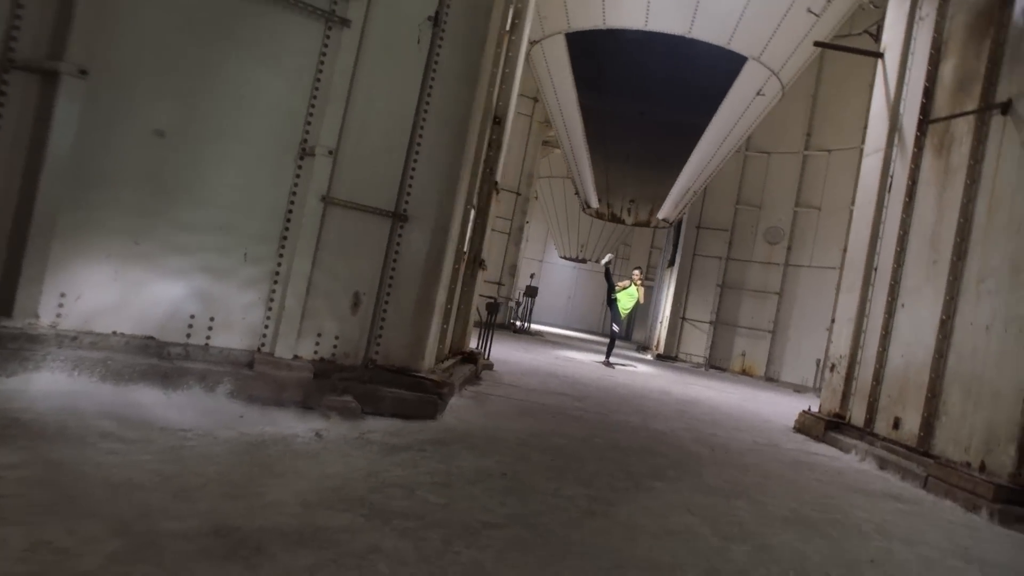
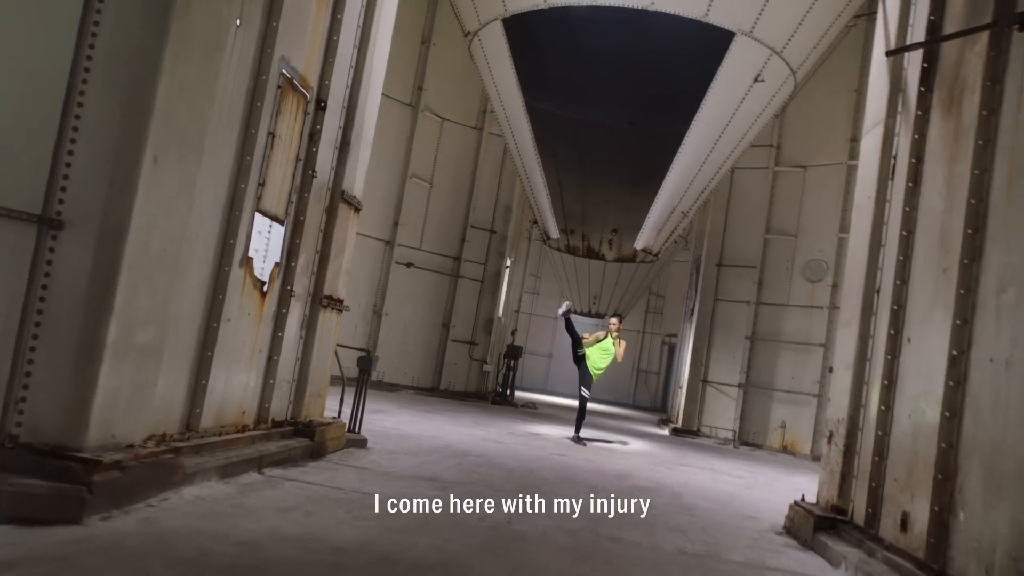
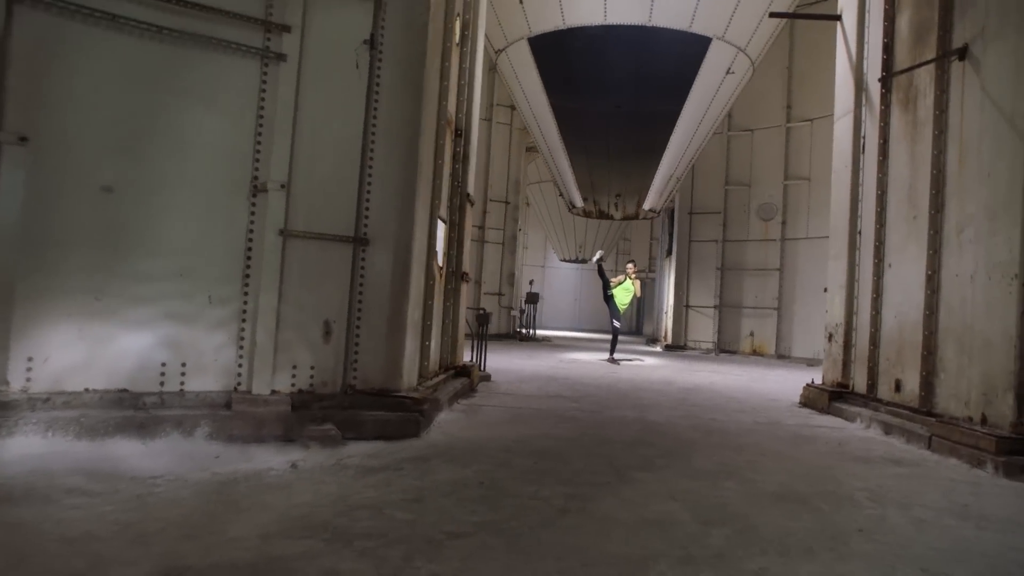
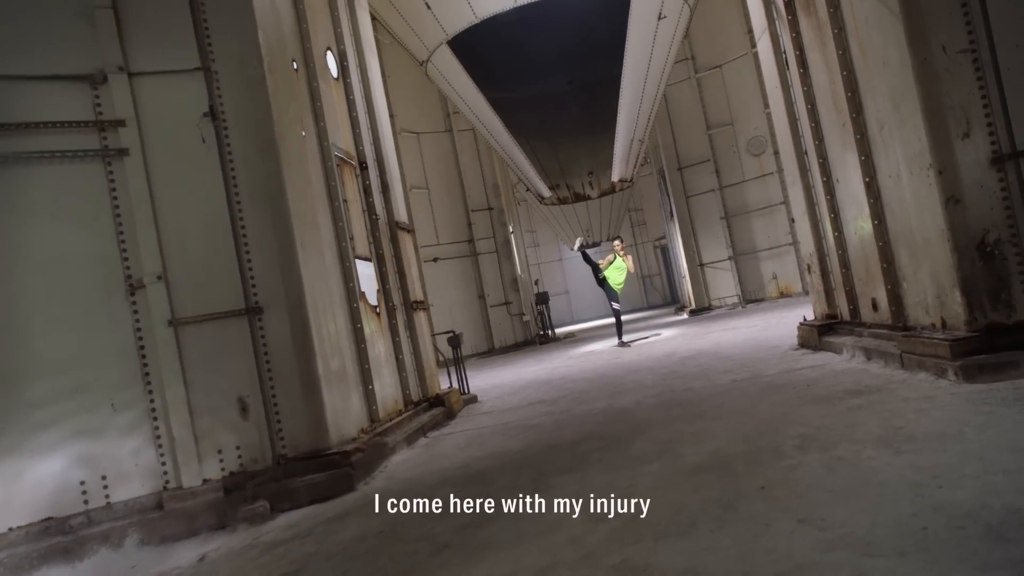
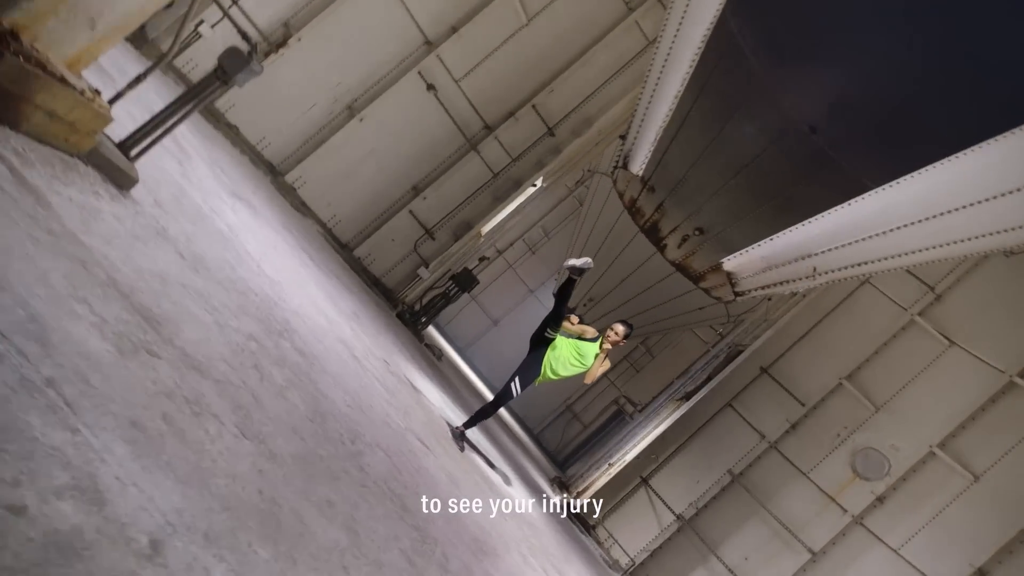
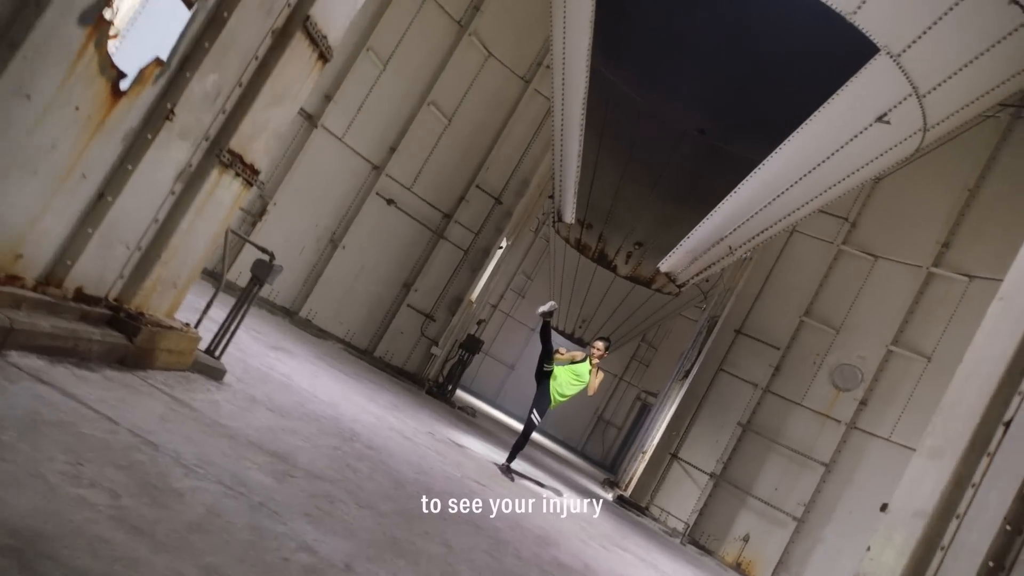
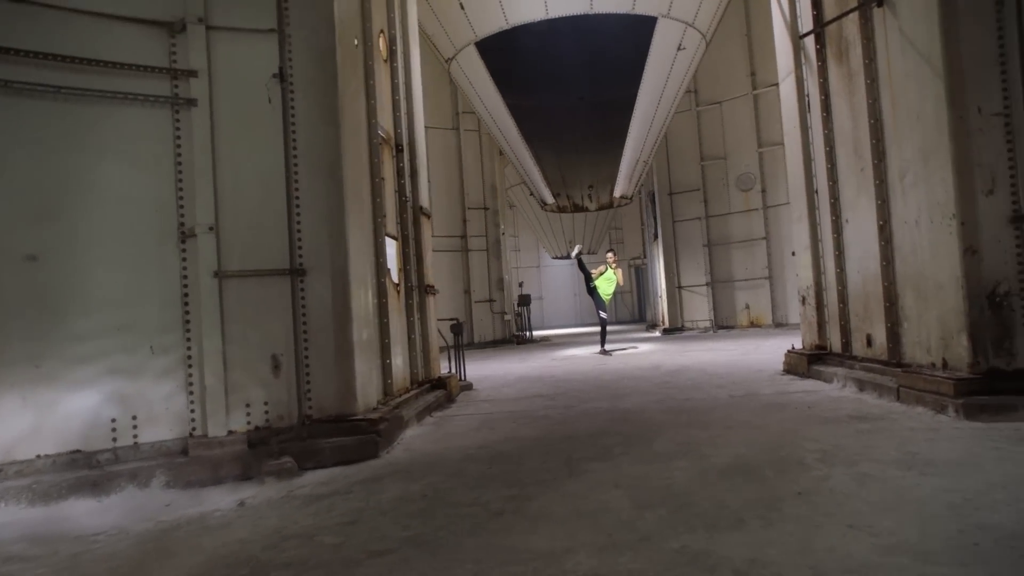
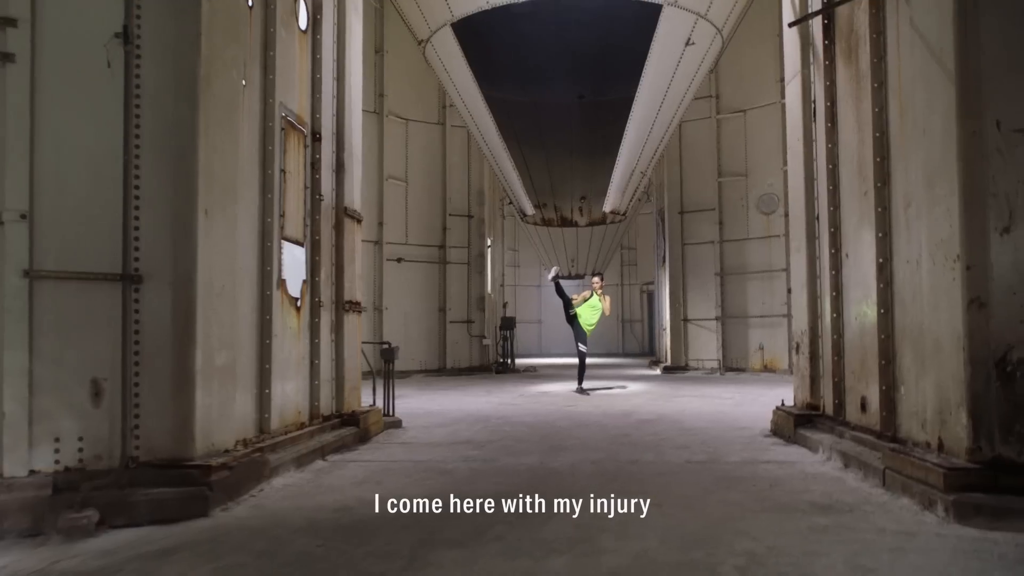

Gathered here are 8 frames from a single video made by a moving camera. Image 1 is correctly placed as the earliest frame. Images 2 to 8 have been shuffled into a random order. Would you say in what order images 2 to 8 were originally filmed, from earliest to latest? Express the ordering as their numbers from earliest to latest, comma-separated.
3, 7, 4, 8, 2, 6, 5
